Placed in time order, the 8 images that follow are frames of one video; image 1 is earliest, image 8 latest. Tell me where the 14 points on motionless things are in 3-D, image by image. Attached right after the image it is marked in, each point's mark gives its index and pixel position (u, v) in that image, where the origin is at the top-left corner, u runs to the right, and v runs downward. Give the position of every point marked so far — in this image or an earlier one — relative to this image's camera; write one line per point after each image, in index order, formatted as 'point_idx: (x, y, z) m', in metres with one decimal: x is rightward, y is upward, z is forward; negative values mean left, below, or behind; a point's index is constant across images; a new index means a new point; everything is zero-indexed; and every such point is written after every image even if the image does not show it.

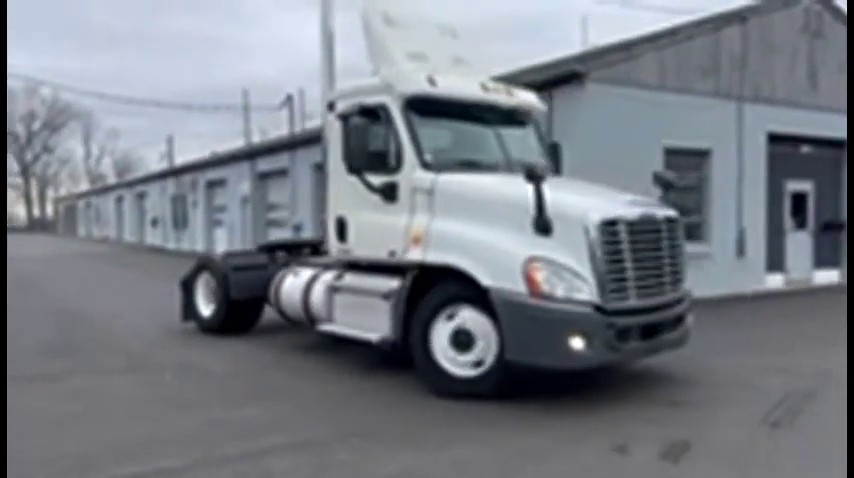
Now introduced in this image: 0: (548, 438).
0: (+1.1, -1.8, +6.5) m
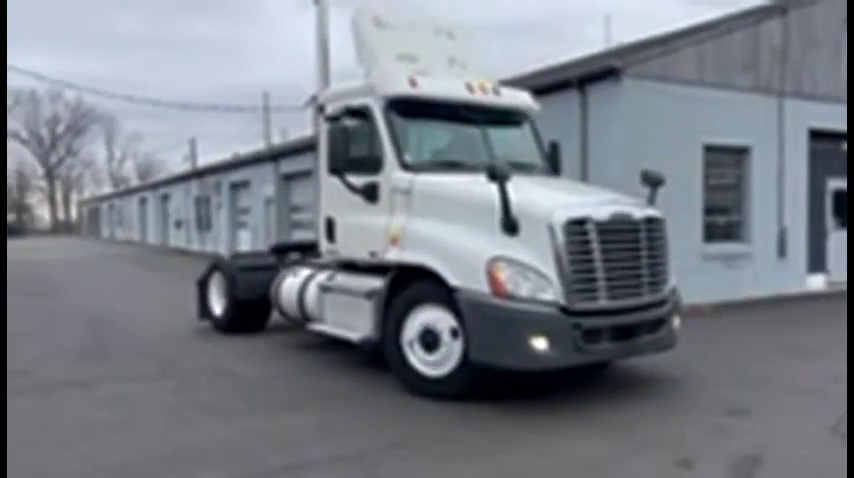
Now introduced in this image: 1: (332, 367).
0: (+1.6, -1.8, +6.1) m
1: (-1.4, -1.6, +9.5) m
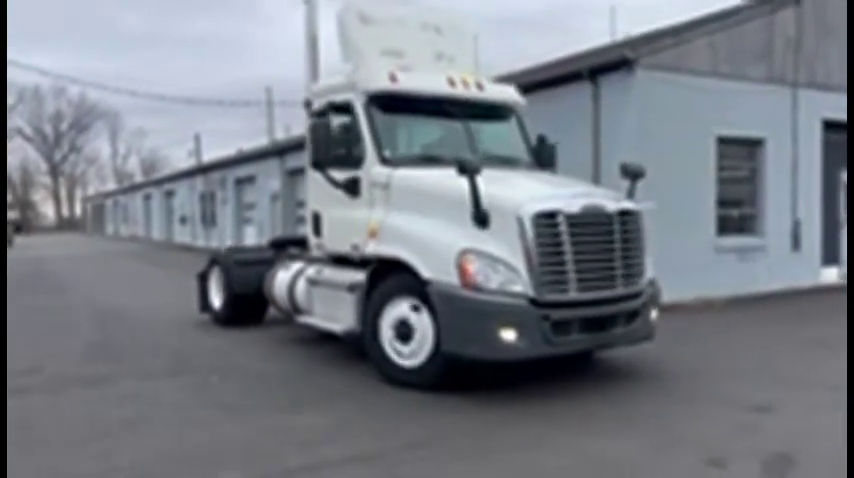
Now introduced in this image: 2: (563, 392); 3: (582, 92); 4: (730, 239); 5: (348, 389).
0: (+1.7, -1.7, +6.0) m
1: (-1.2, -1.5, +9.3) m
2: (+1.4, -1.6, +7.8) m
3: (+3.2, +3.0, +14.4) m
4: (+6.4, 0.0, +14.8) m
5: (-0.9, -1.6, +7.9) m
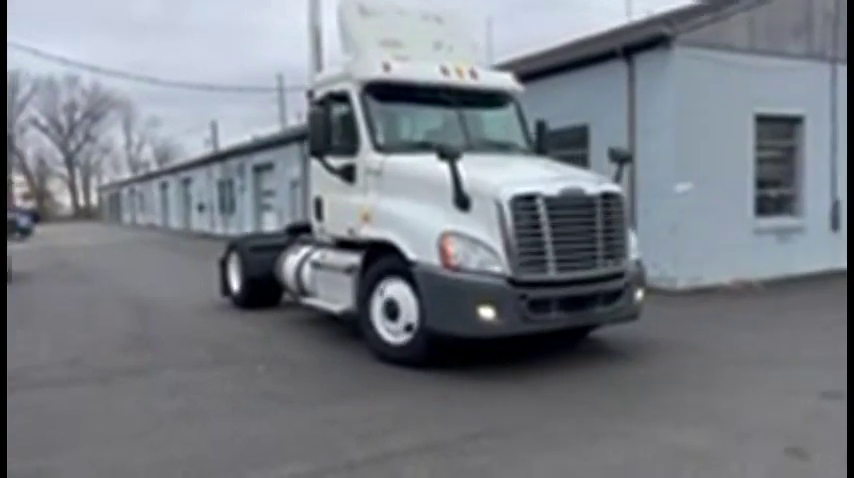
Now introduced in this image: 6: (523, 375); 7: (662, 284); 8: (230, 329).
0: (+2.3, -1.6, +5.8) m
1: (-0.7, -1.4, +9.2) m
2: (+2.0, -1.4, +7.6) m
3: (+3.8, +3.3, +14.1) m
4: (+7.0, +0.4, +14.4) m
5: (-0.4, -1.5, +7.8) m
6: (+1.0, -1.5, +7.6) m
7: (+4.5, -0.9, +13.4) m
8: (-2.9, -1.3, +10.5) m
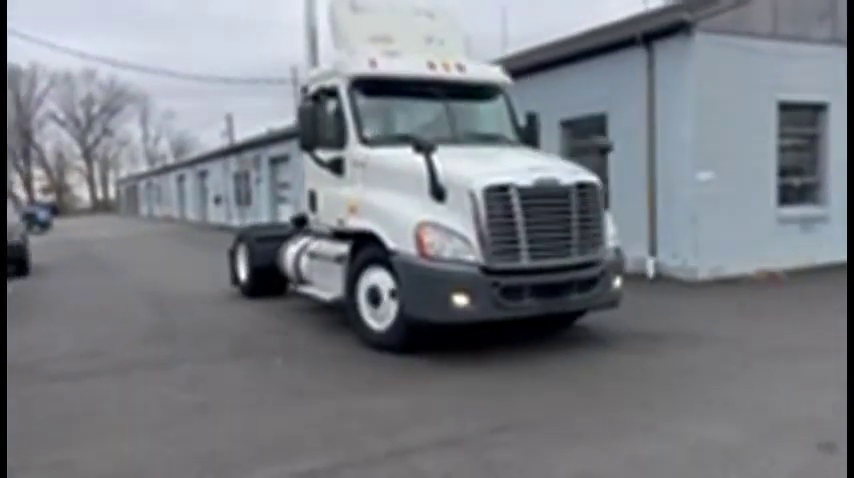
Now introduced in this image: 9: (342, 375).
0: (+2.4, -1.5, +5.6) m
1: (-0.4, -1.2, +9.1) m
2: (+2.2, -1.3, +7.5) m
3: (+4.1, +3.5, +13.9) m
4: (+7.4, +0.6, +14.2) m
5: (-0.2, -1.4, +7.7) m
6: (+1.2, -1.4, +7.5) m
7: (+4.8, -0.7, +13.3) m
8: (-2.7, -1.2, +10.5) m
9: (-0.9, -1.4, +7.3) m
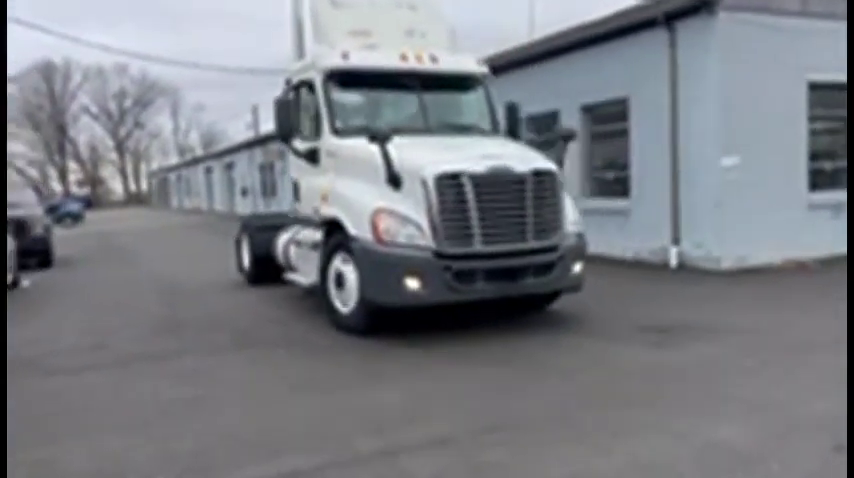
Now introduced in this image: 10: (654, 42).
0: (+2.4, -1.4, +5.3) m
1: (-0.3, -1.1, +8.9) m
2: (+2.2, -1.2, +7.1) m
3: (+4.3, +3.8, +13.3) m
4: (+7.7, +0.9, +13.6) m
5: (-0.1, -1.3, +7.5) m
6: (+1.2, -1.2, +7.2) m
7: (+5.1, -0.5, +12.8) m
8: (-2.5, -1.1, +10.4) m
9: (-0.9, -1.3, +7.1) m
10: (+4.4, +3.8, +13.3) m
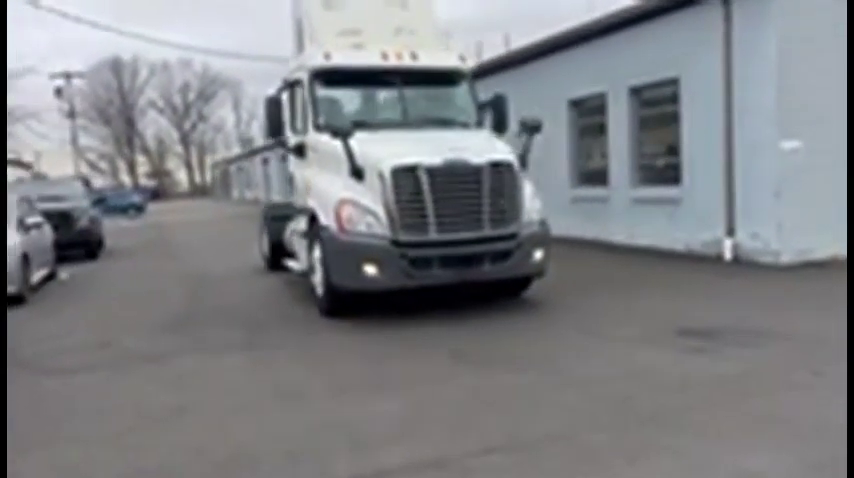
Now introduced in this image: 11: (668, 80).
0: (+2.3, -1.4, +4.5) m
1: (-0.1, -1.0, +8.3) m
2: (+2.3, -1.2, +6.3) m
3: (+4.9, +3.9, +12.3) m
4: (+8.3, +1.0, +12.3) m
5: (0.0, -1.2, +6.9) m
6: (+1.3, -1.2, +6.5) m
7: (+5.6, -0.3, +11.7) m
8: (-2.2, -1.0, +10.0) m
9: (-0.8, -1.3, +6.6) m
10: (+4.9, +3.9, +12.3) m
11: (+4.6, +3.0, +13.4) m
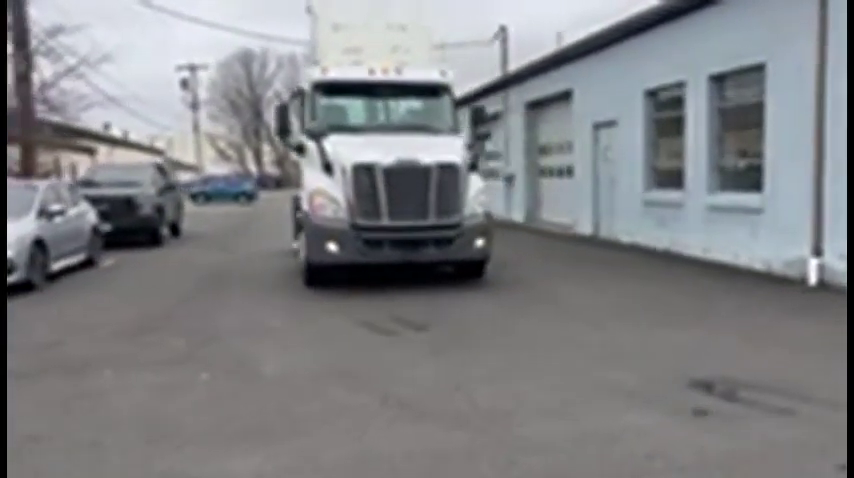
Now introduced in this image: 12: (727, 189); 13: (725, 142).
0: (+1.2, -1.6, +2.9) m
1: (-0.5, -1.1, +7.1) m
2: (+1.6, -1.4, +4.7) m
3: (+5.4, +3.6, +10.1) m
4: (+8.5, +0.6, +9.5) m
5: (-0.6, -1.3, +5.7) m
6: (+0.6, -1.3, +5.1) m
7: (+5.8, -0.6, +9.5) m
8: (-2.2, -1.0, +9.1) m
9: (-1.4, -1.3, +5.5) m
10: (+5.4, +3.6, +10.1) m
11: (+5.2, +2.8, +11.3) m
12: (+5.2, +0.9, +12.3) m
13: (+5.2, +1.7, +12.3) m
